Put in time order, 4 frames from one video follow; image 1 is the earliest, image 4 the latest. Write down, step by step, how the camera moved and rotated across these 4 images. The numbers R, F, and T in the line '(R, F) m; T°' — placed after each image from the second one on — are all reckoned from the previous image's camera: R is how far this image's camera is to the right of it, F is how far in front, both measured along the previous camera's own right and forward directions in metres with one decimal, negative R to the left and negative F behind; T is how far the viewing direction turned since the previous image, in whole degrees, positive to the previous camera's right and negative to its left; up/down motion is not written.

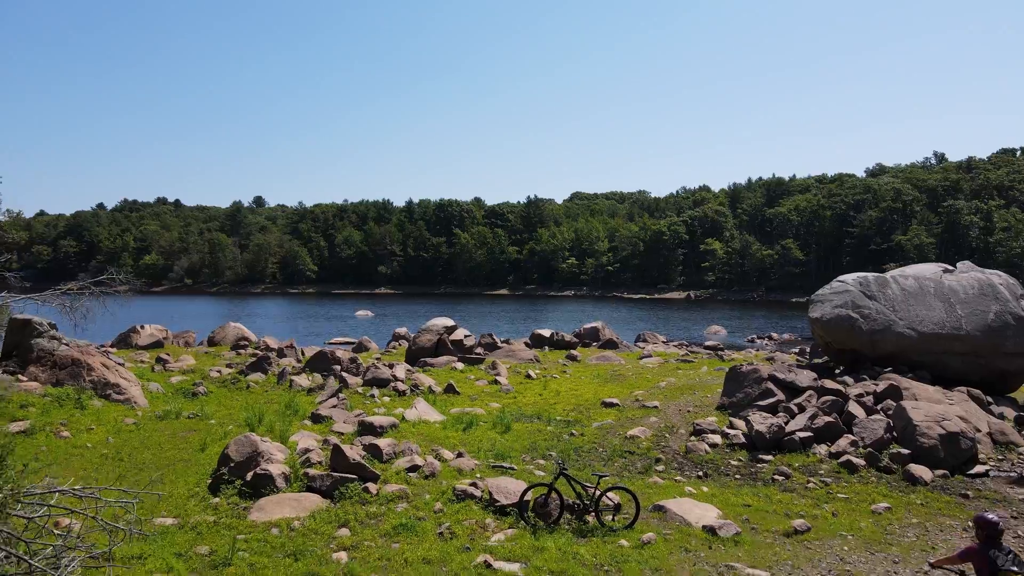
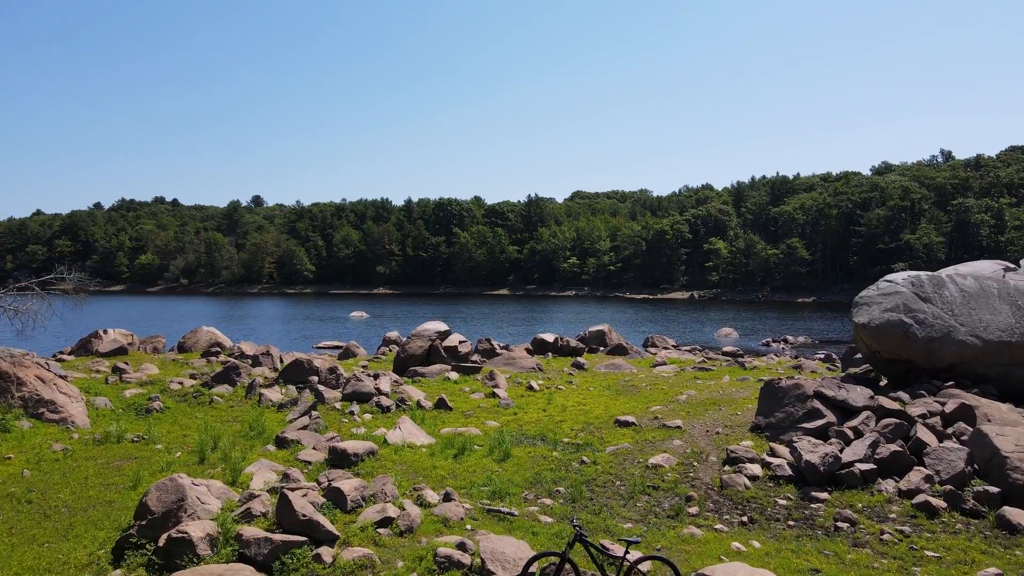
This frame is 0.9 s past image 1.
(0.0, +3.5) m; 0°
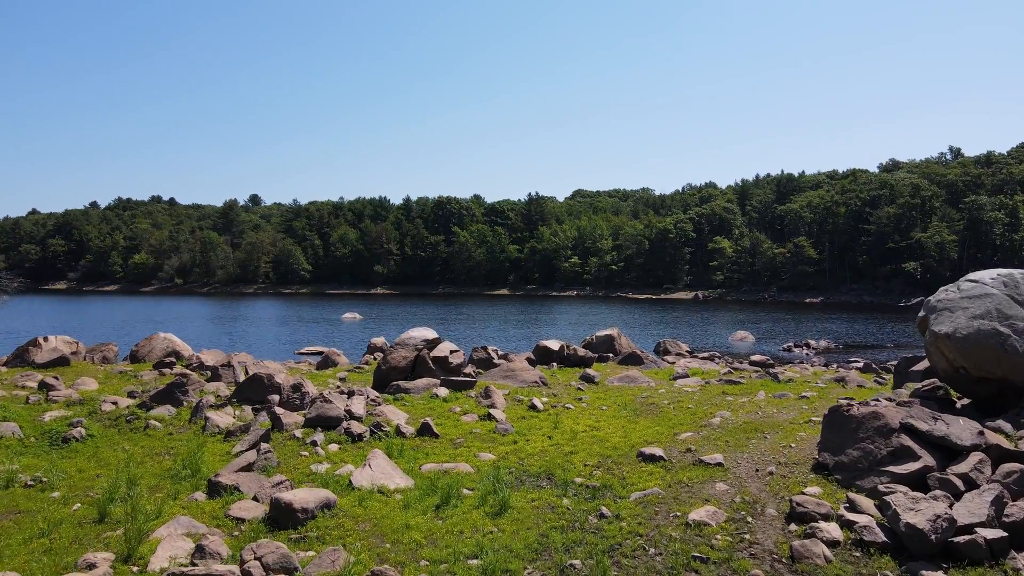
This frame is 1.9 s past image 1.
(0.0, +4.4) m; 0°
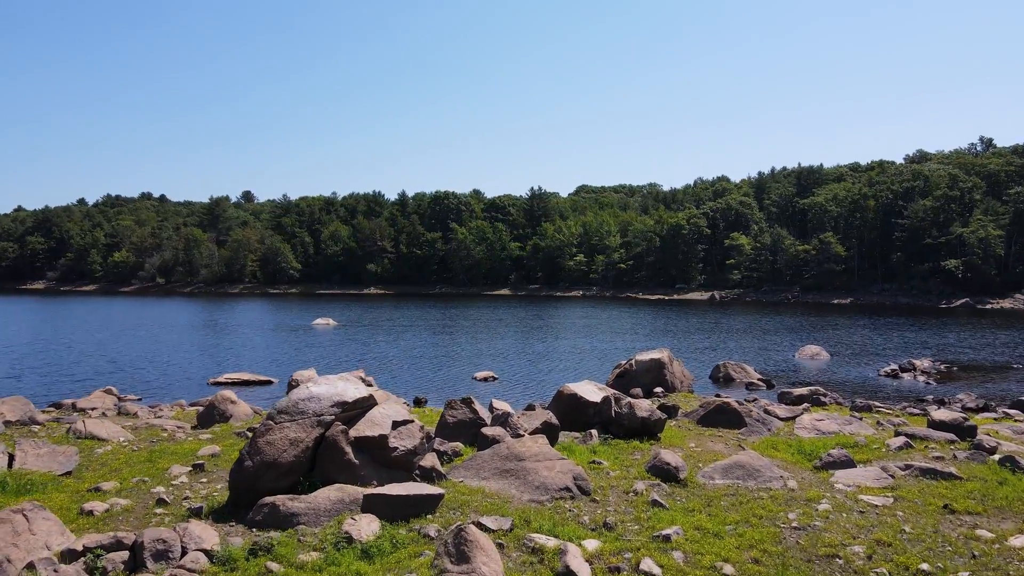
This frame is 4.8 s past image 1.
(-0.1, +13.9) m; 0°
